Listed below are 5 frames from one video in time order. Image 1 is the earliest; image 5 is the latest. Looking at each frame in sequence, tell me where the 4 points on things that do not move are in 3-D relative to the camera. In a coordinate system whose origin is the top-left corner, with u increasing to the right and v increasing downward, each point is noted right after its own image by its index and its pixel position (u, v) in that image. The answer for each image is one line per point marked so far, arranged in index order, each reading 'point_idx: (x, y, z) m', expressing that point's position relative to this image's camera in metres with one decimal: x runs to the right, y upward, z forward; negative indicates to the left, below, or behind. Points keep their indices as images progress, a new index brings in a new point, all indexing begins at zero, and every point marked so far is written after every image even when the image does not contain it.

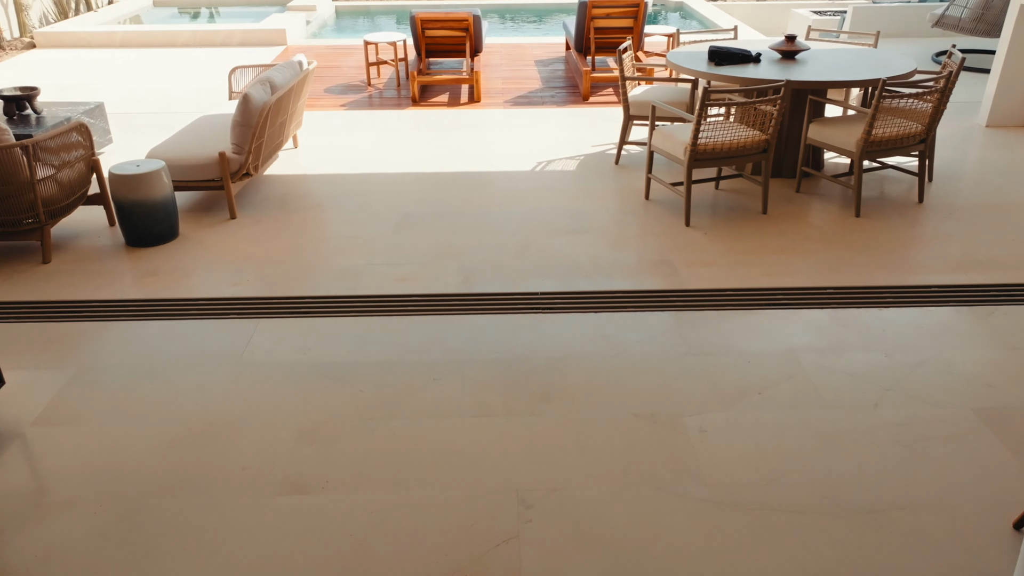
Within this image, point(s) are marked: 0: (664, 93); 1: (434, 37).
0: (+0.9, +1.1, +4.6) m
1: (-0.6, +2.0, +6.3) m
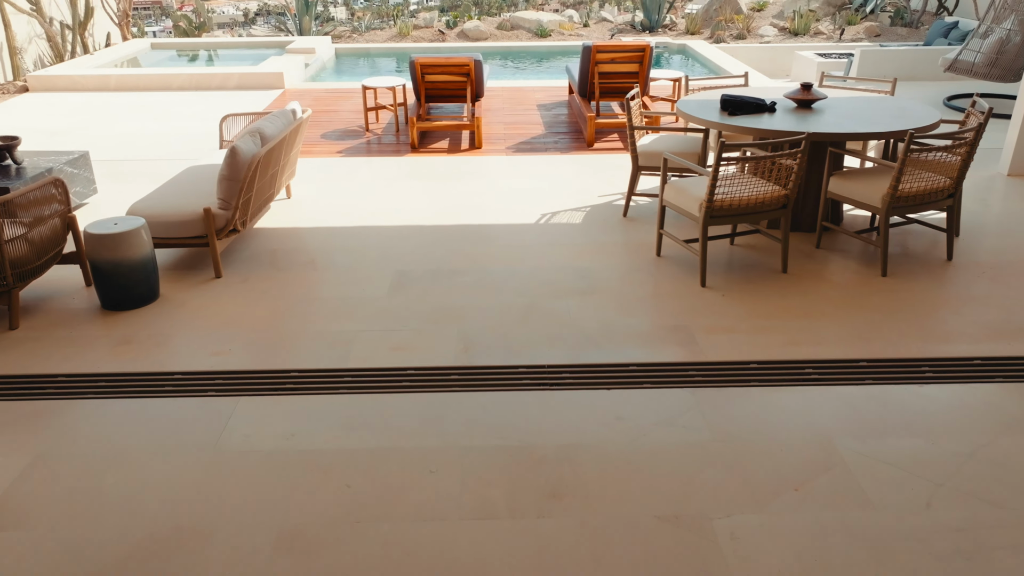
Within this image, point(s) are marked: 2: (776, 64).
0: (+0.9, +0.8, +4.4) m
1: (-0.6, +1.6, +6.1) m
2: (+3.5, +3.0, +10.5) m
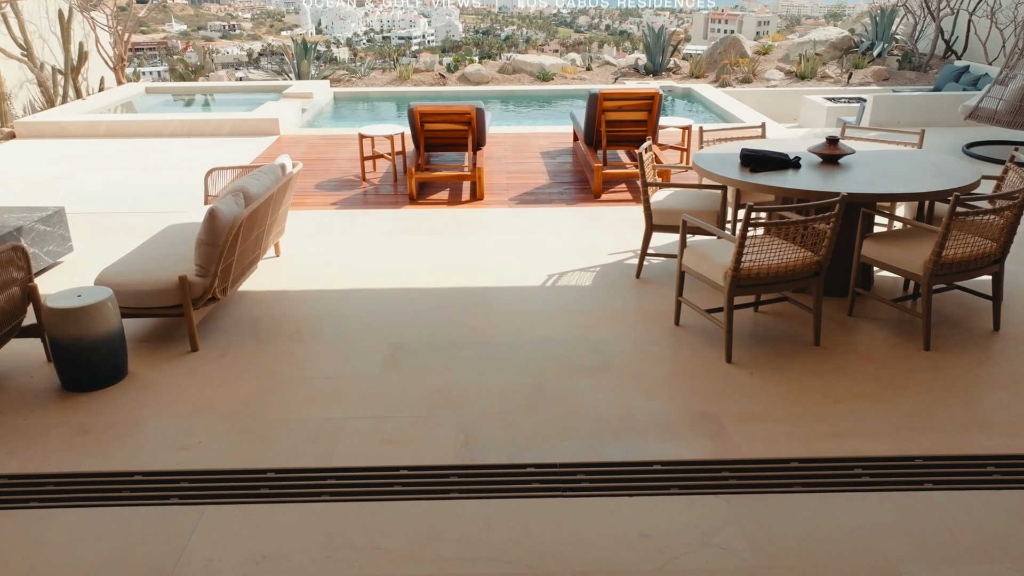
0: (+0.9, +0.5, +4.1) m
1: (-0.6, +1.2, +5.9) m
2: (+3.5, +2.3, +10.3) m
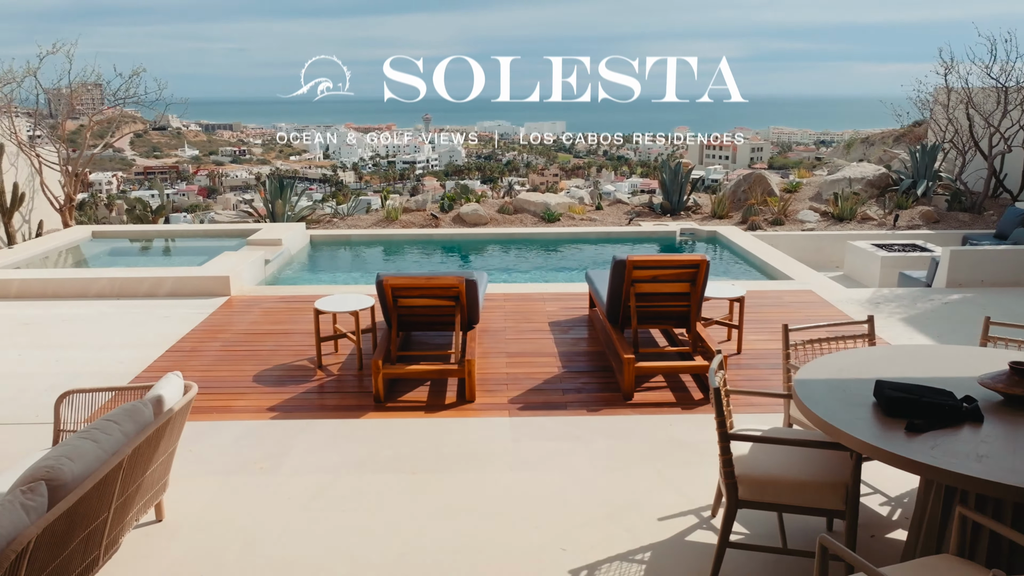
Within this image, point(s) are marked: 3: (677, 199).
0: (+0.9, -0.6, +2.6) m
1: (-0.6, -0.1, +4.5) m
2: (+3.6, +0.4, +9.0) m
3: (+2.1, +1.2, +10.3) m
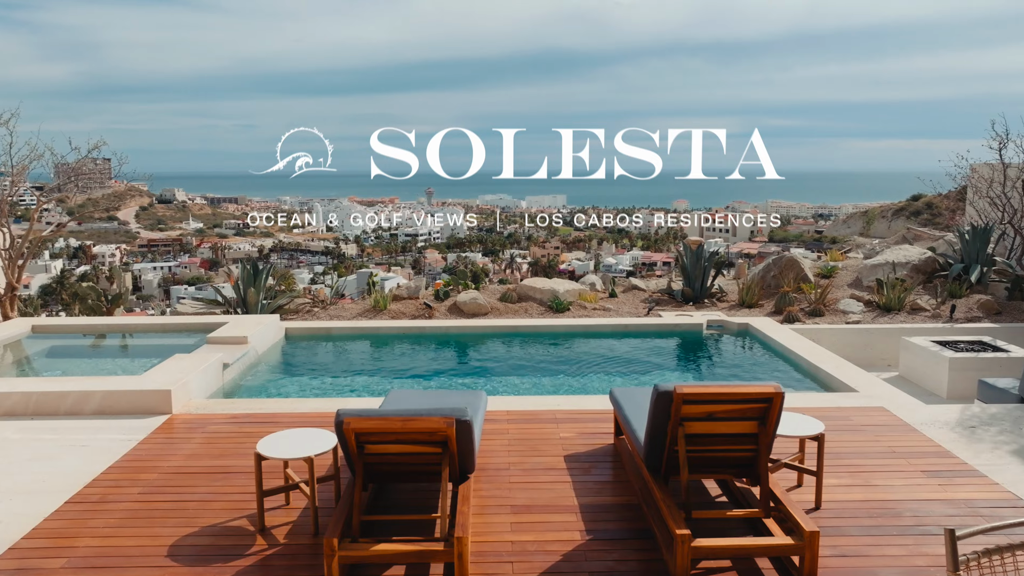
0: (+1.0, -1.0, +1.4) m
1: (-0.5, -0.7, +3.3) m
2: (+3.6, -0.6, +7.9) m
3: (+2.2, 0.0, +9.2) m
